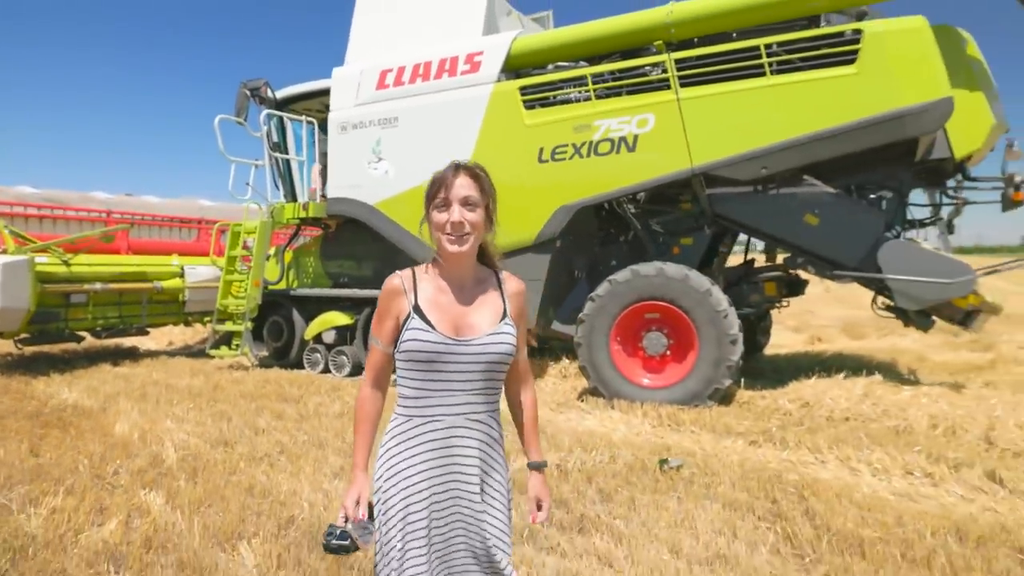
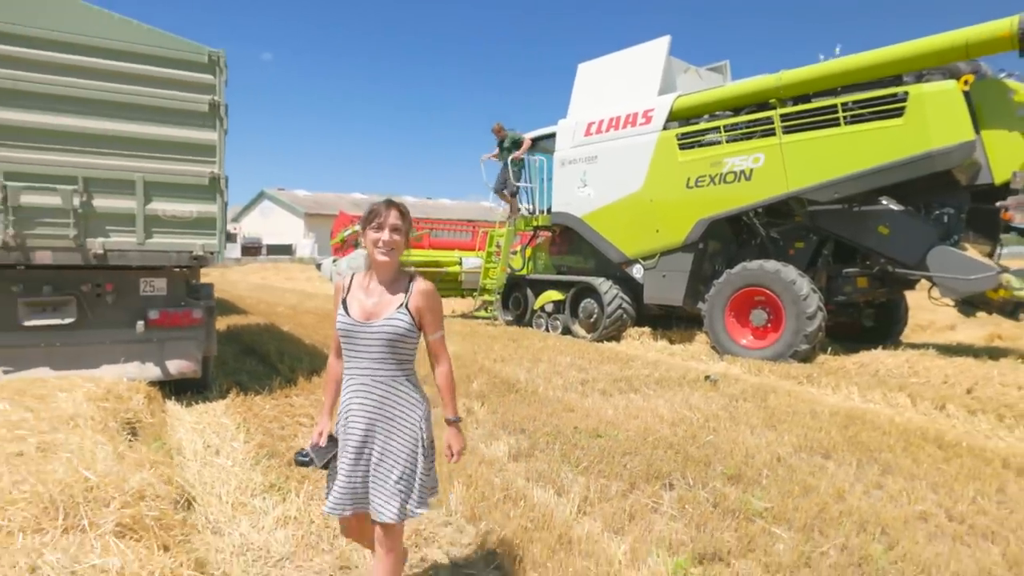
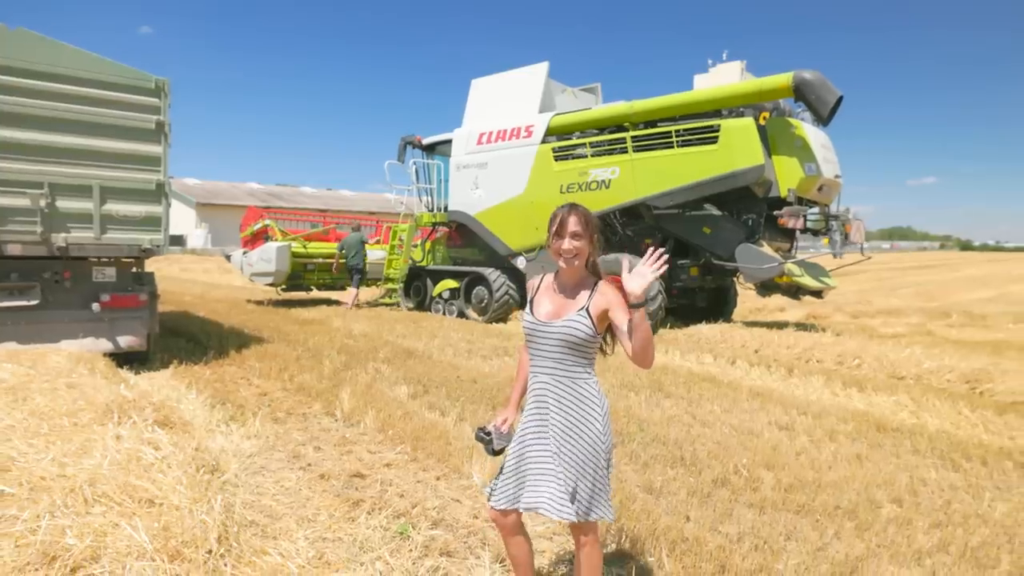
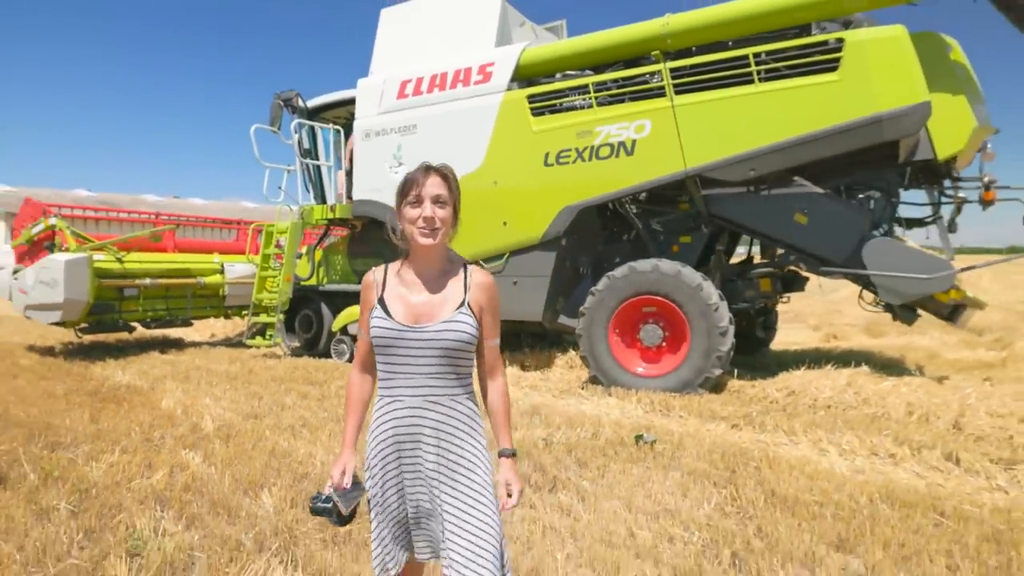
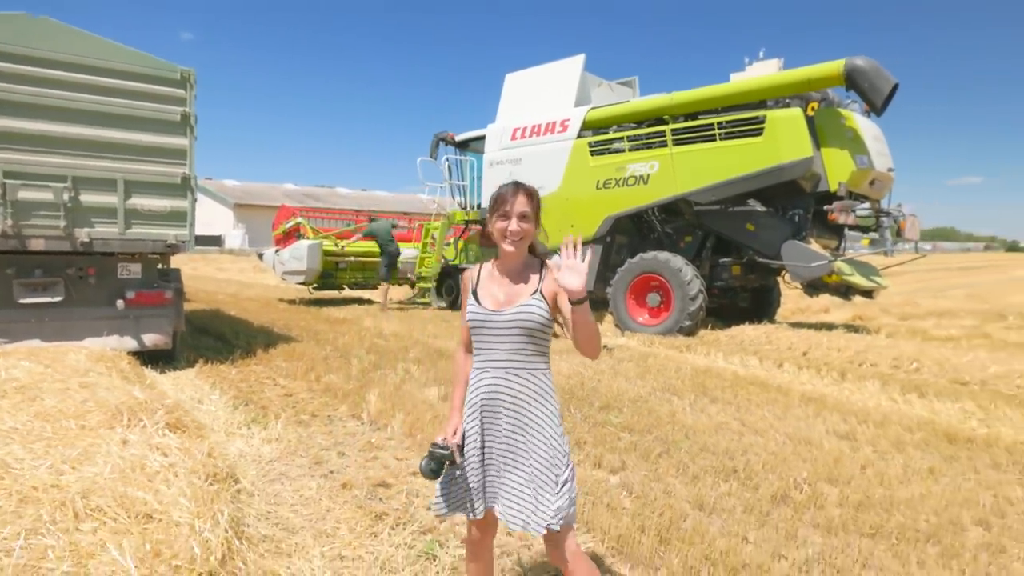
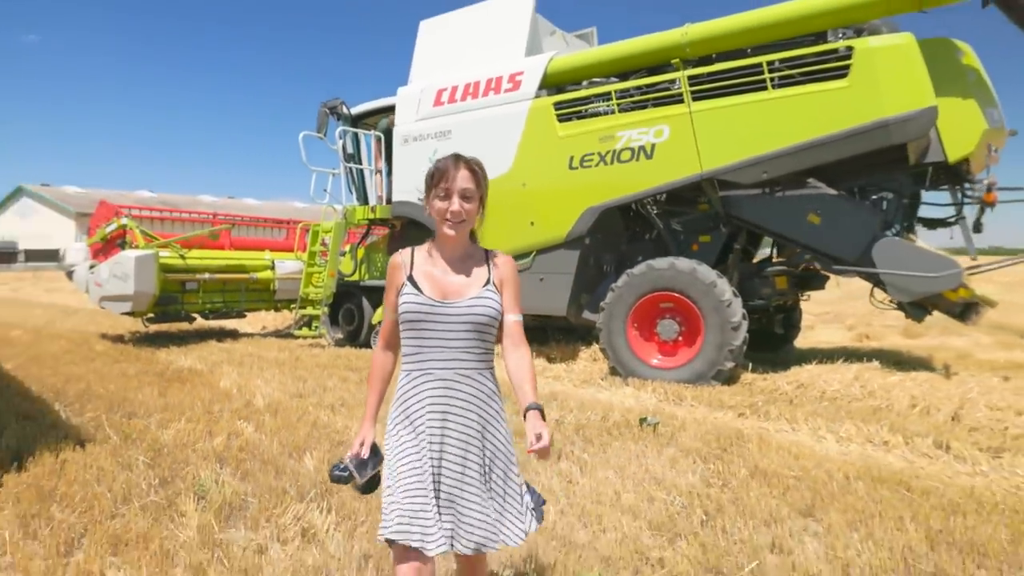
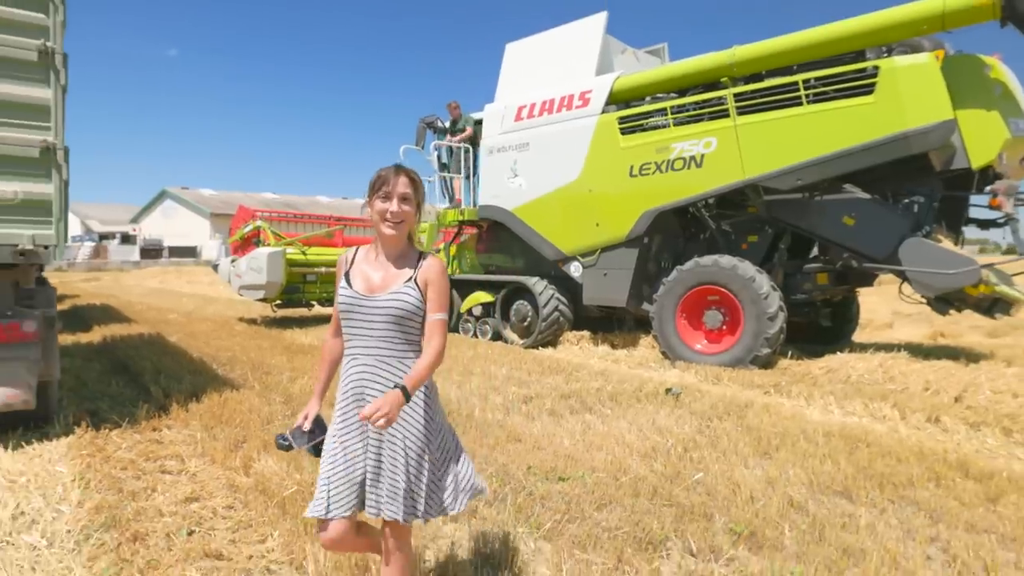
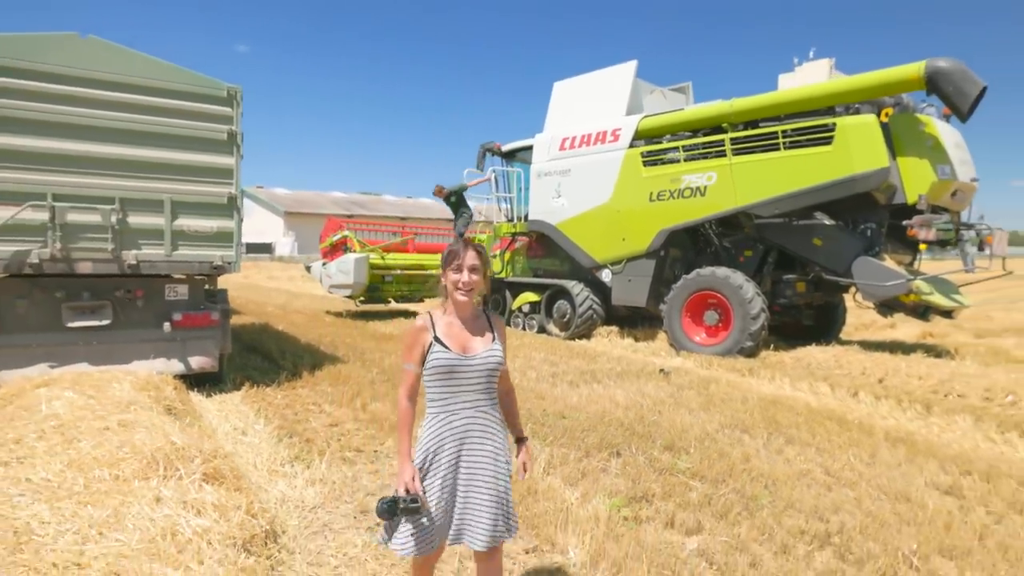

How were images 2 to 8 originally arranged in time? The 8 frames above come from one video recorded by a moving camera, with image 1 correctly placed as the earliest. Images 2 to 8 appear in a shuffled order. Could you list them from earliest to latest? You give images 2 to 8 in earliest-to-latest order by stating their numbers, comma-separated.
4, 6, 7, 2, 8, 5, 3
